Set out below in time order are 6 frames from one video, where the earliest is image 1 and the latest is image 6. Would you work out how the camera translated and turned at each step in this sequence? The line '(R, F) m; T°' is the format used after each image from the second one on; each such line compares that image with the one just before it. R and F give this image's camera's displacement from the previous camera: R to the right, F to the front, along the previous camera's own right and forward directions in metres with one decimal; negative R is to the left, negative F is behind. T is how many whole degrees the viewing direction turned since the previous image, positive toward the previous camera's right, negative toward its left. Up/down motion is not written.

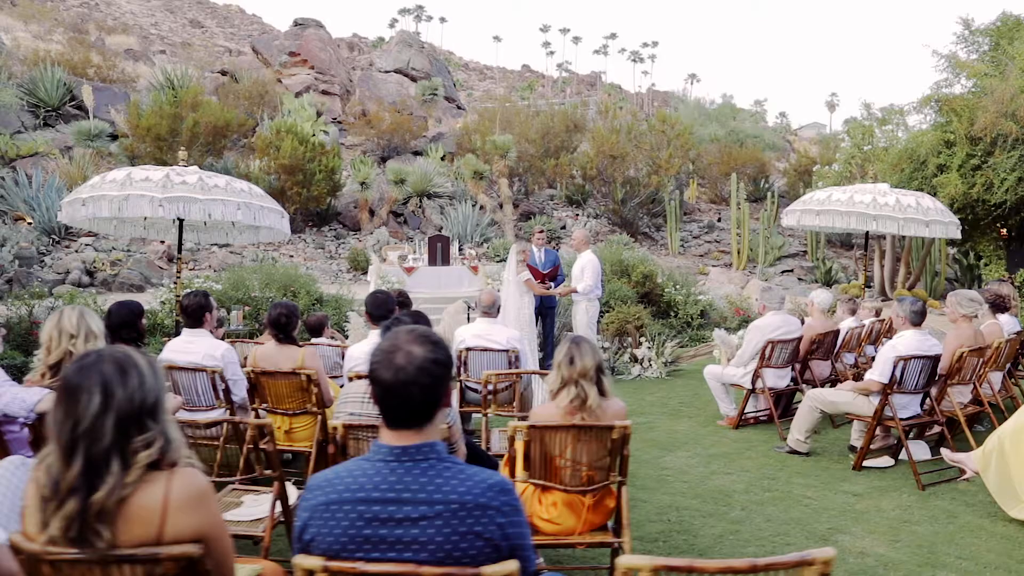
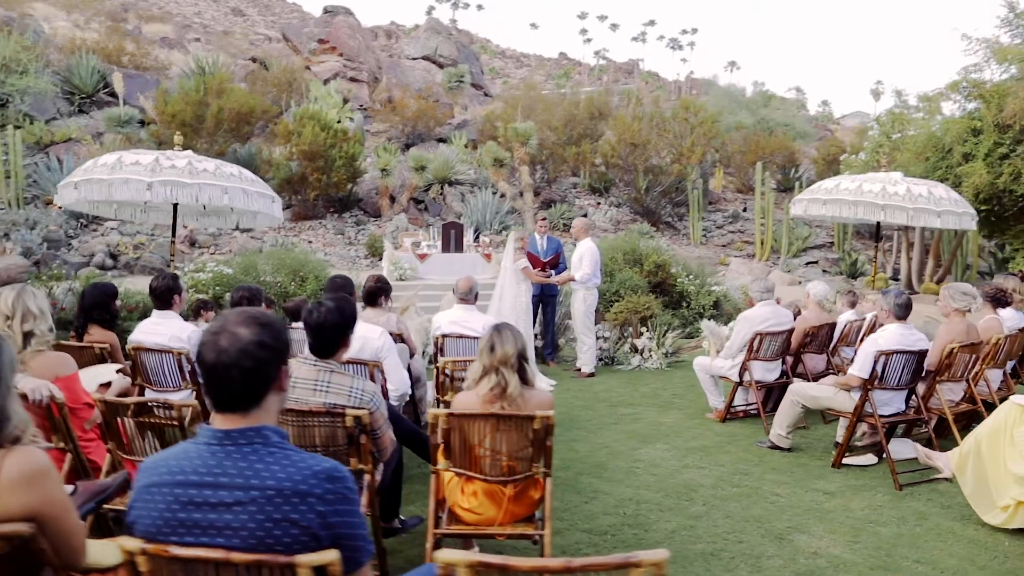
(+0.4, +0.1) m; -3°
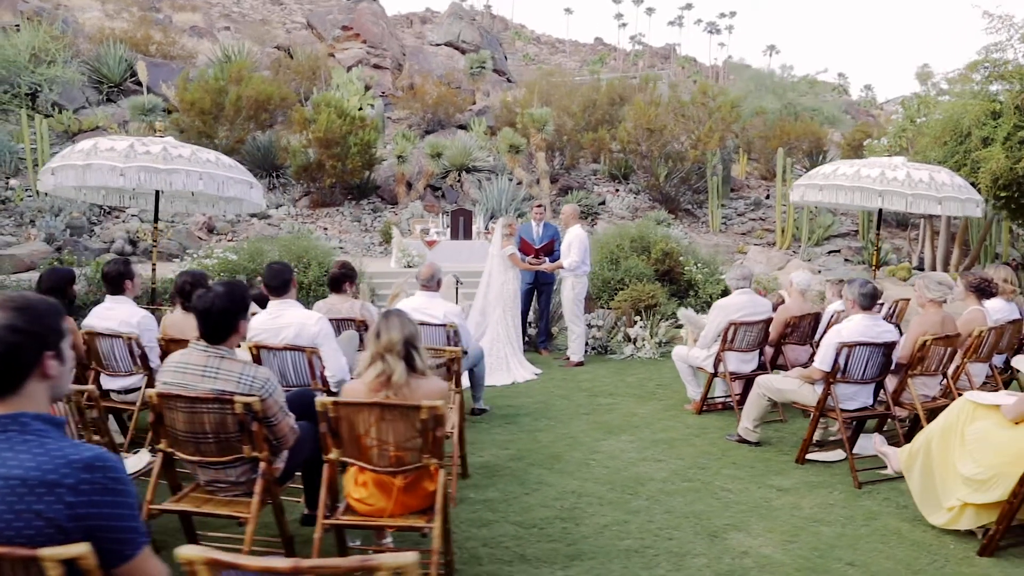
(+0.6, +0.1) m; -3°
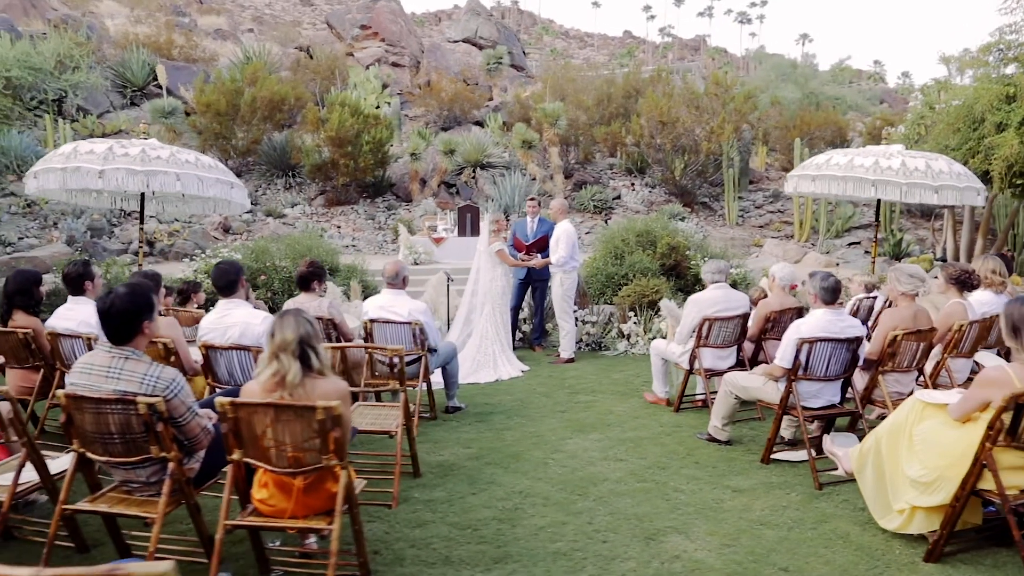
(+0.5, +0.1) m; -3°
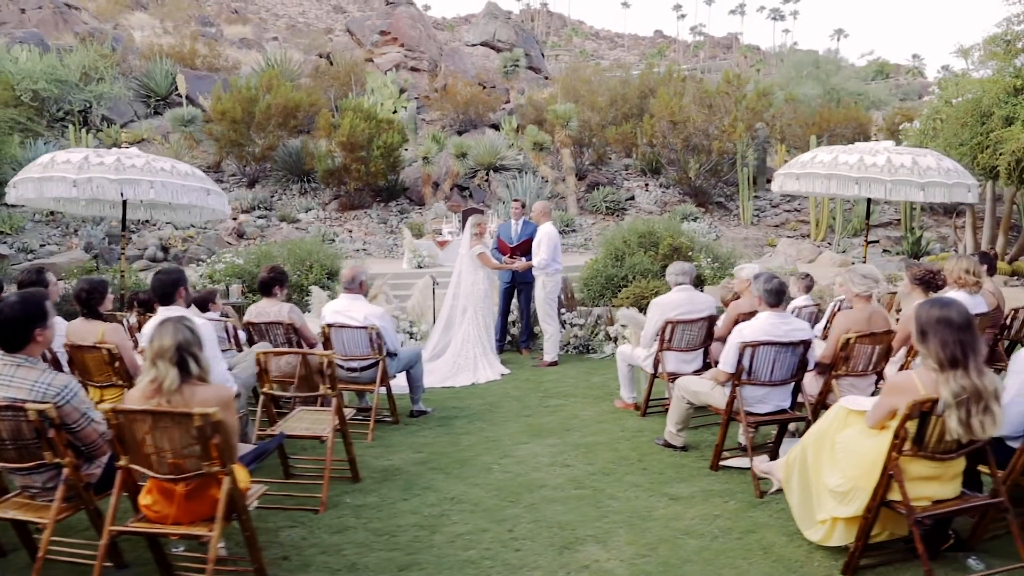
(+0.6, +0.1) m; -3°
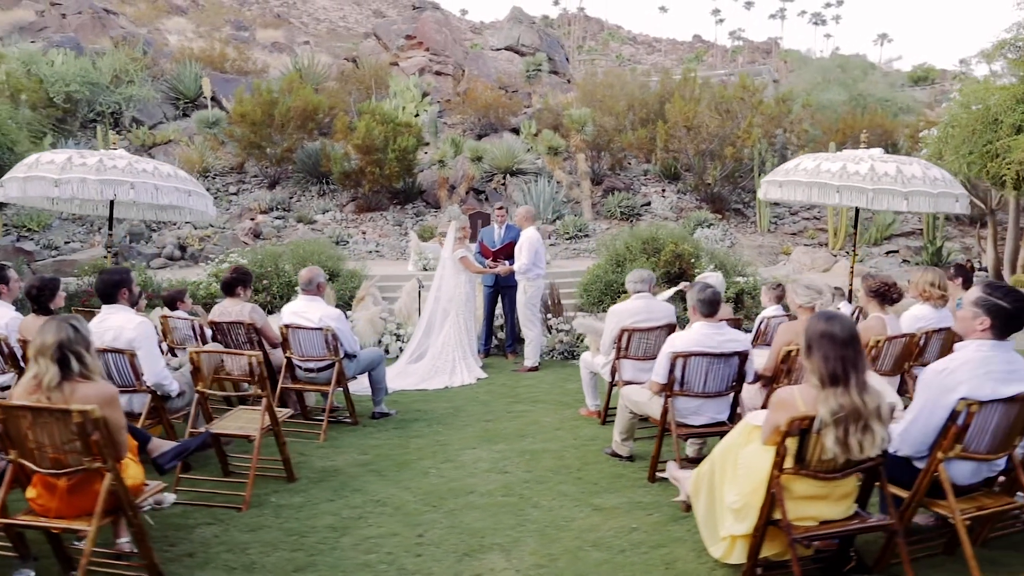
(+0.6, 0.0) m; -3°
